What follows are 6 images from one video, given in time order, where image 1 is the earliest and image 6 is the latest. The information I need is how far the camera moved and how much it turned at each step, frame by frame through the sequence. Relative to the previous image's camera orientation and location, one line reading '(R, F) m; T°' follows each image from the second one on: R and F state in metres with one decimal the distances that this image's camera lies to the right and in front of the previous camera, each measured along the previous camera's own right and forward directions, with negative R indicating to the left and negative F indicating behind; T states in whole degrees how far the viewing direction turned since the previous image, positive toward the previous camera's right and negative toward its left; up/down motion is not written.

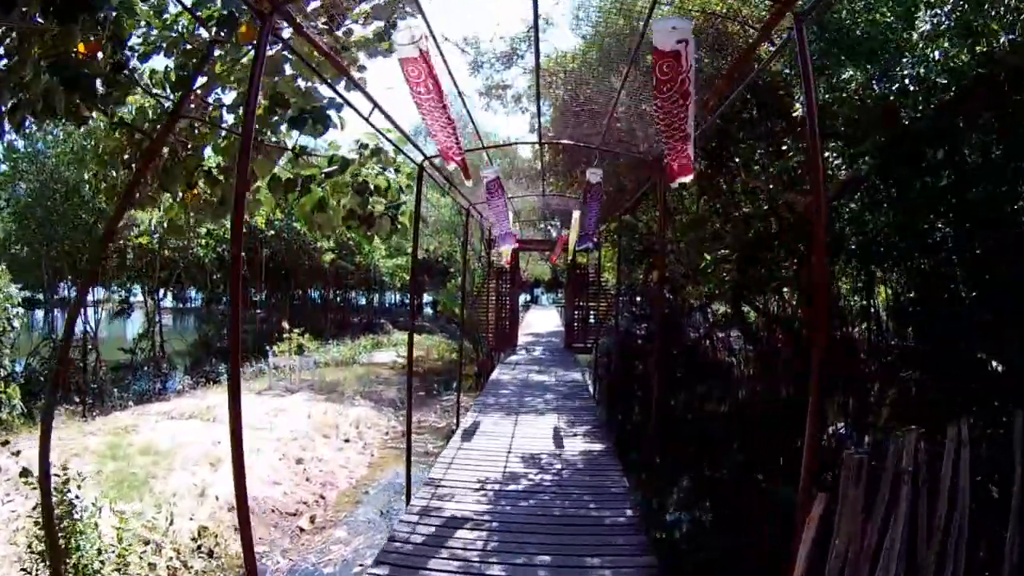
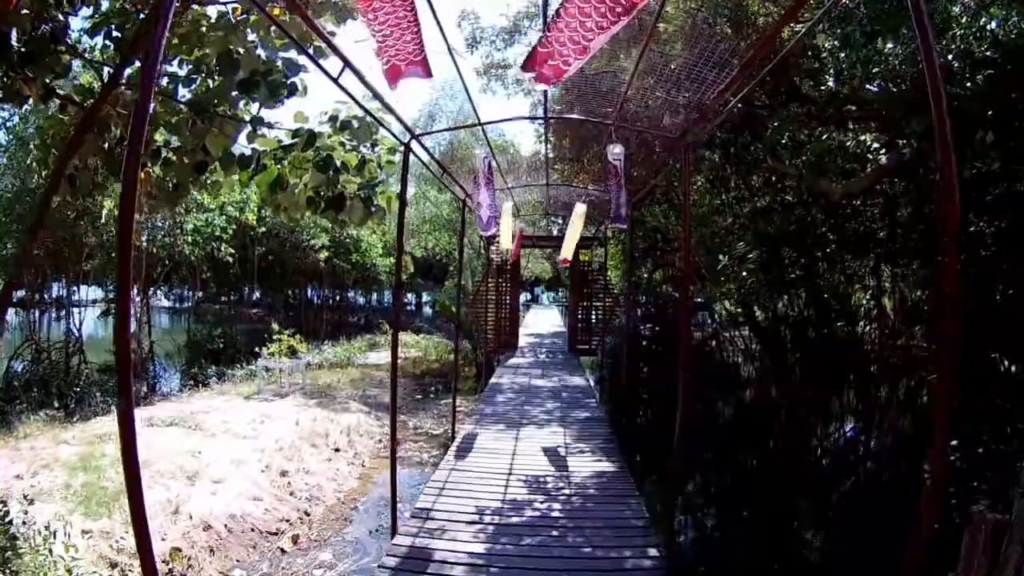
(0.0, +0.4) m; 0°
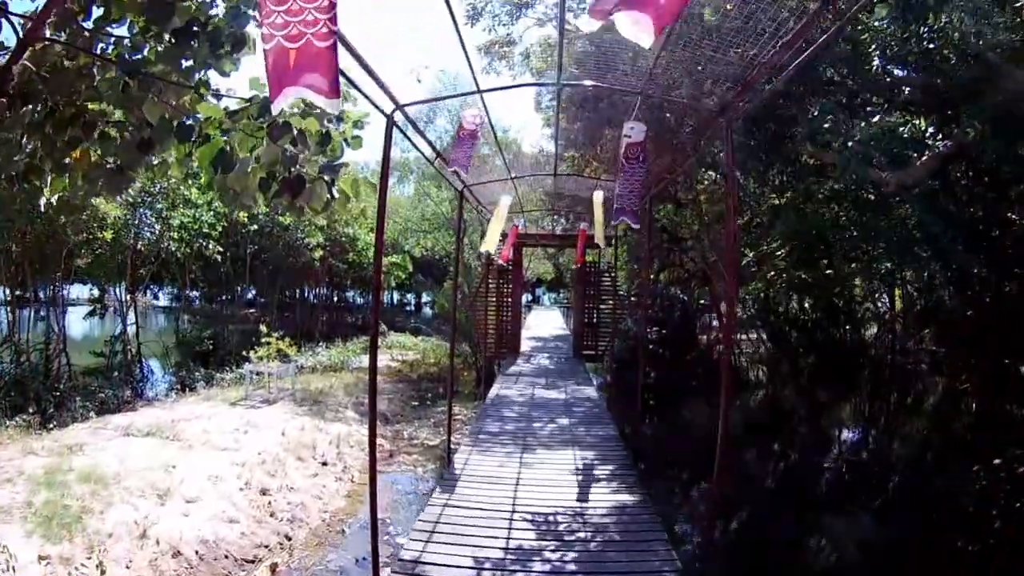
(0.0, +0.5) m; 0°
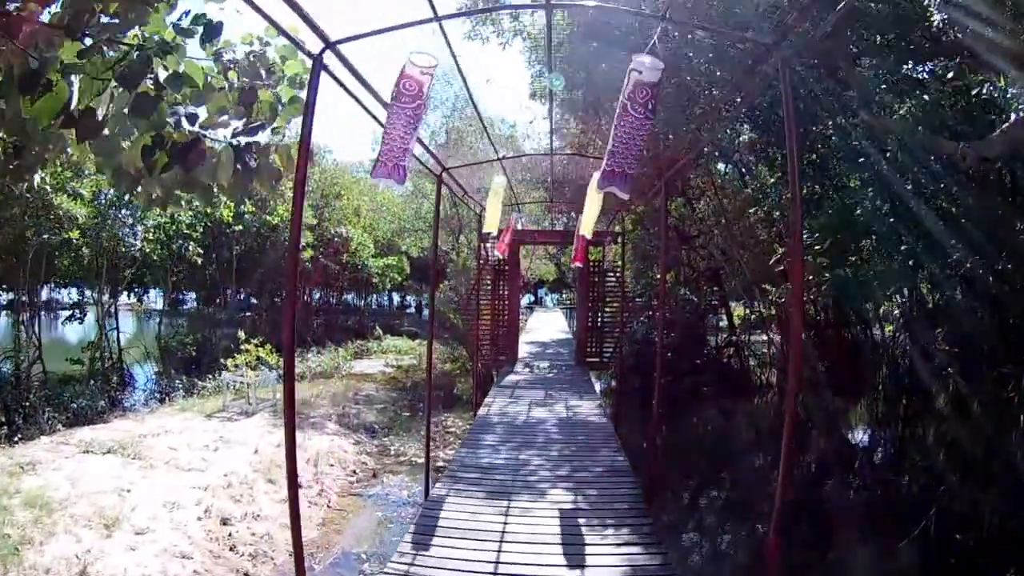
(+0.1, +0.6) m; 0°
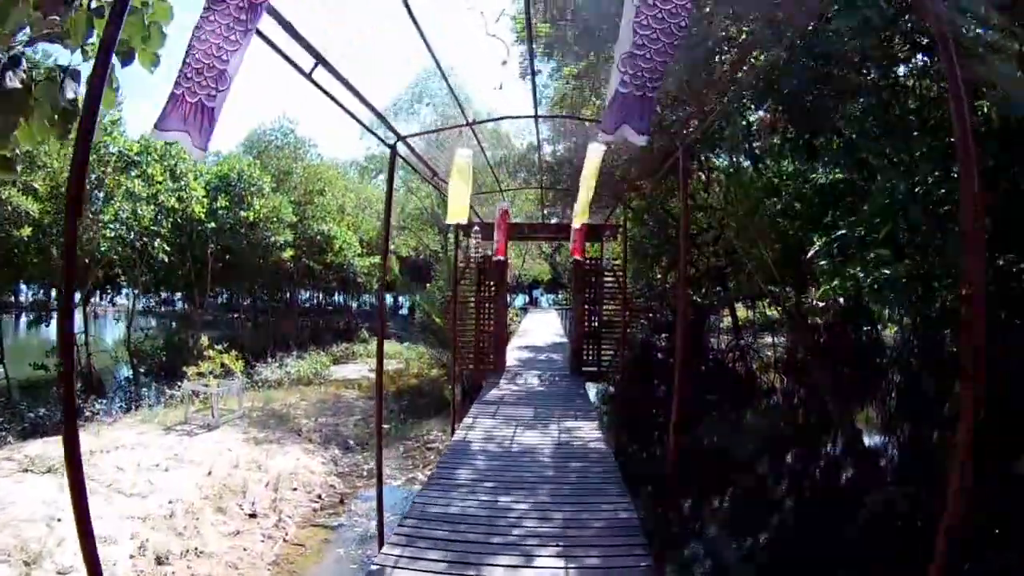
(+0.1, +0.6) m; 0°
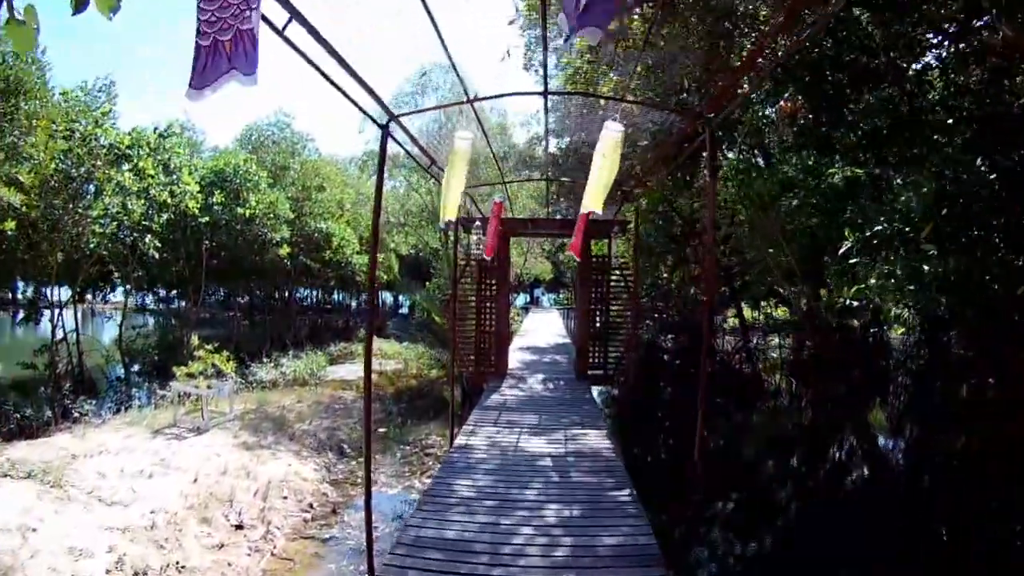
(0.0, +0.3) m; 0°
